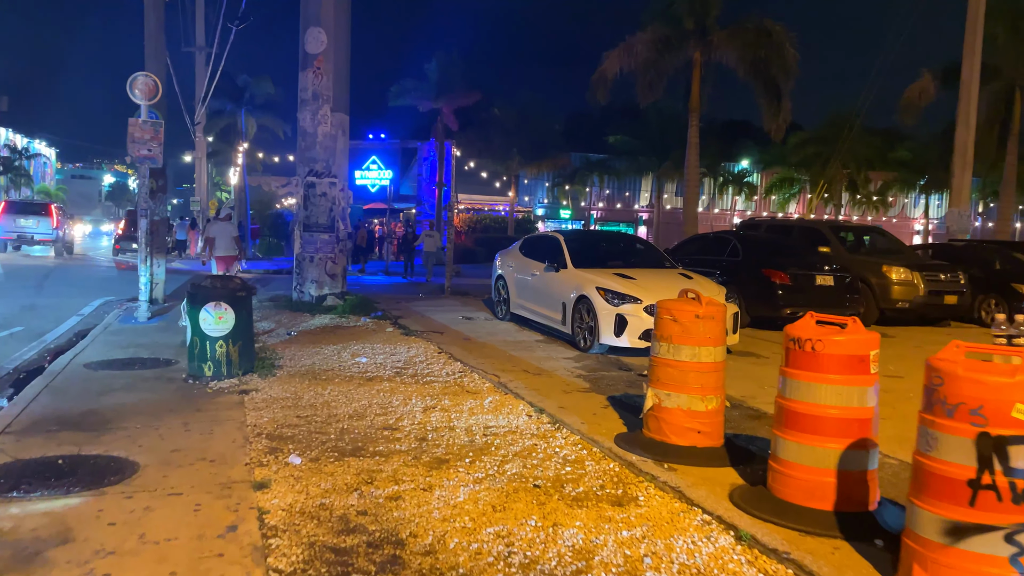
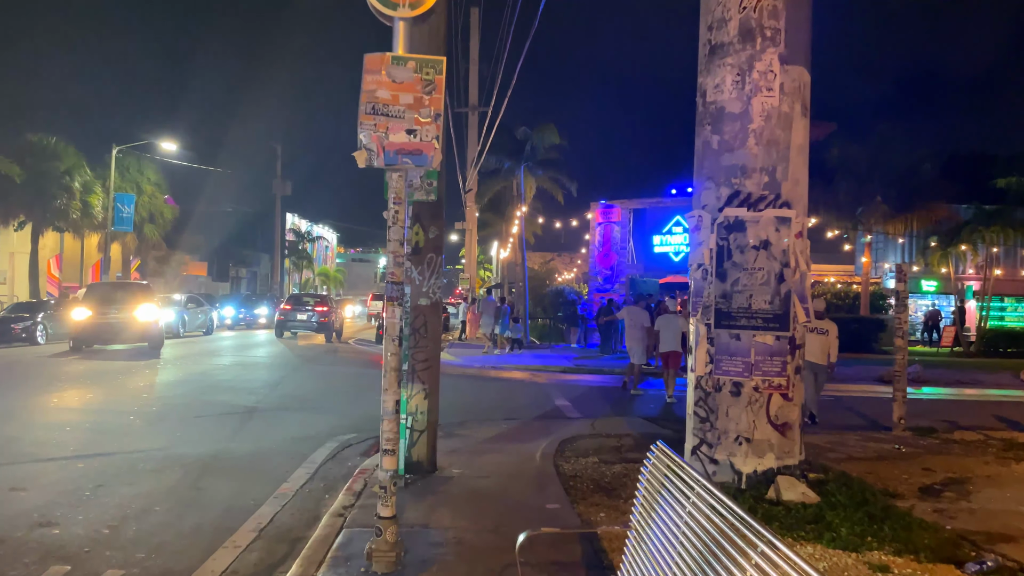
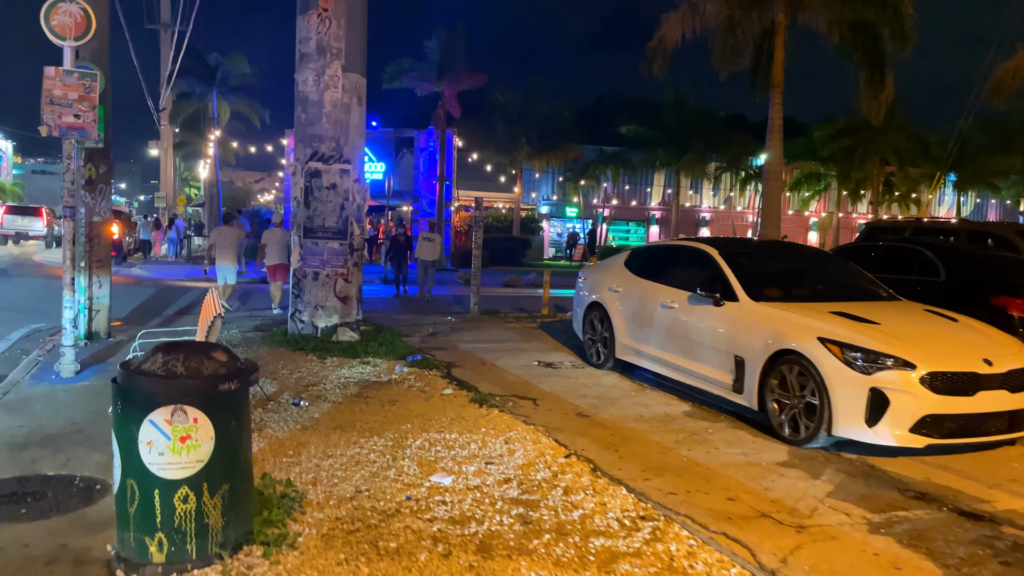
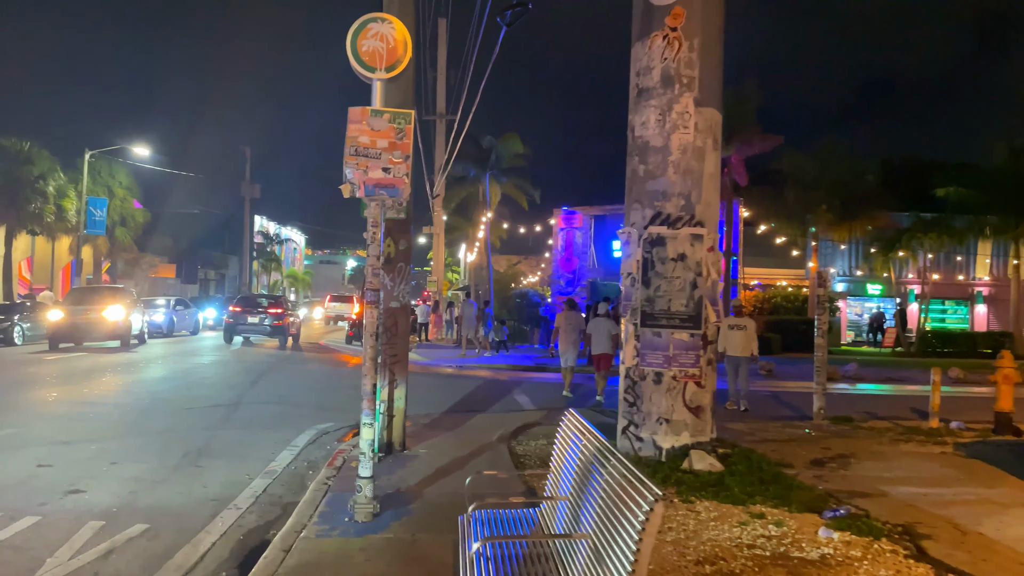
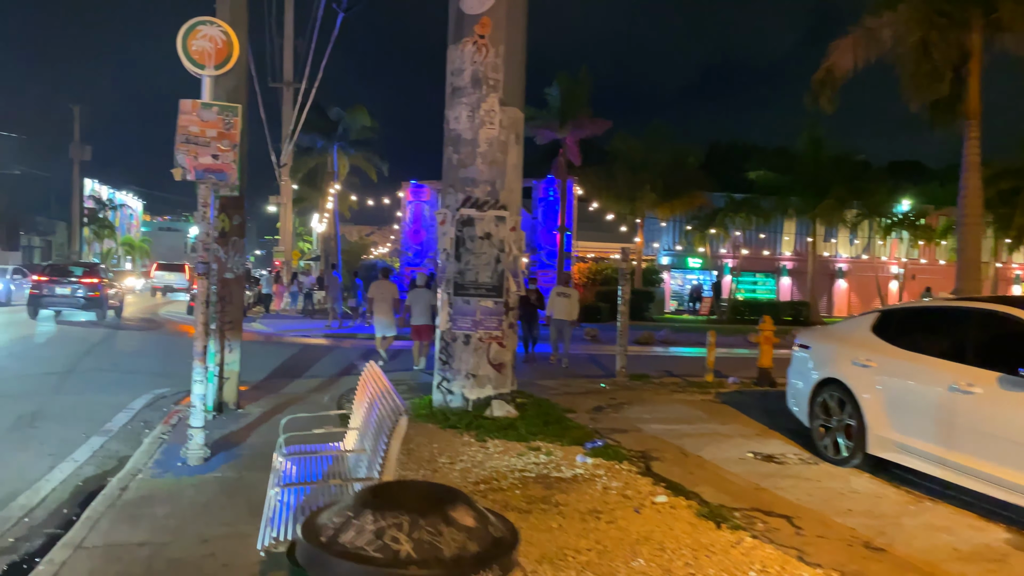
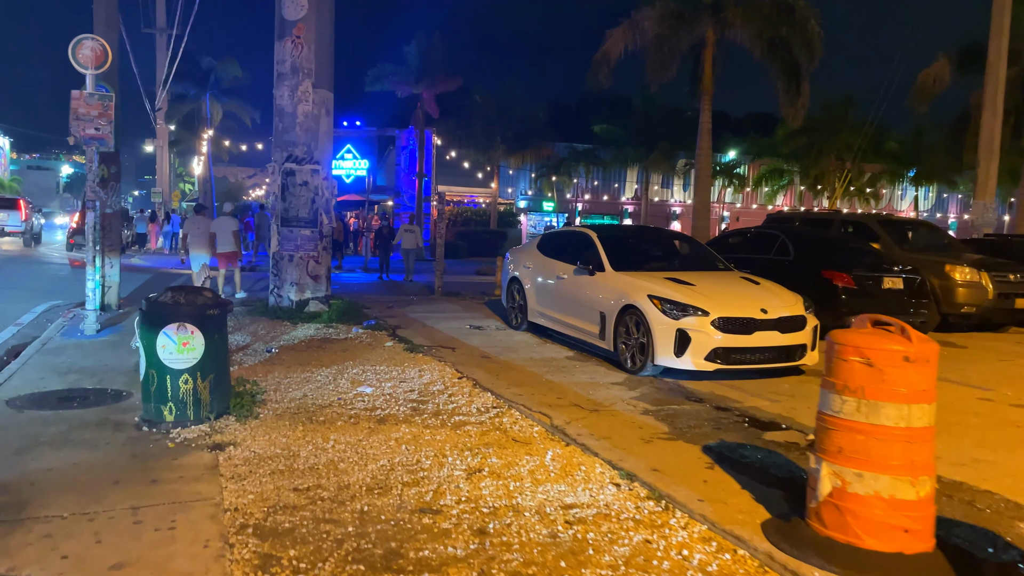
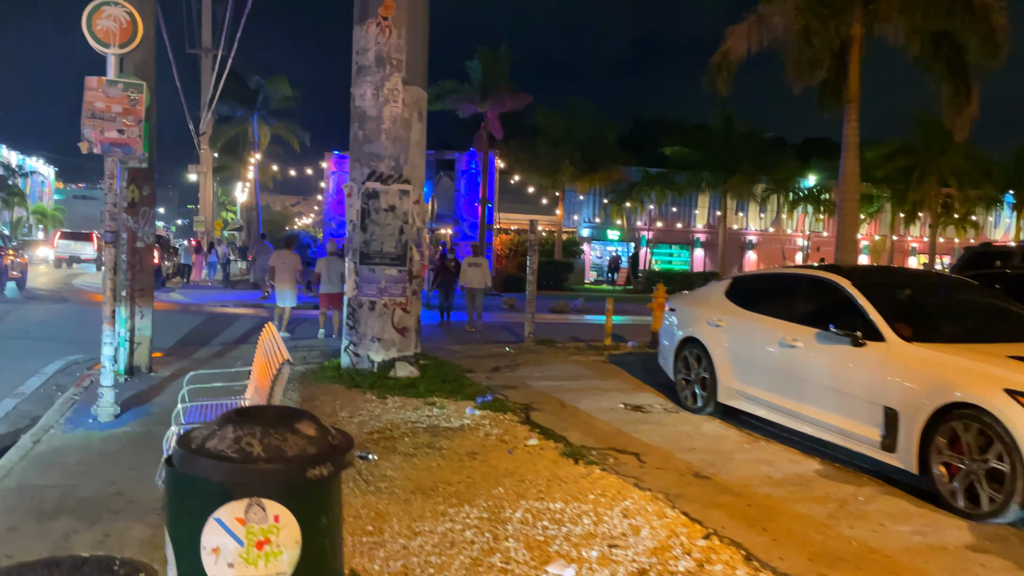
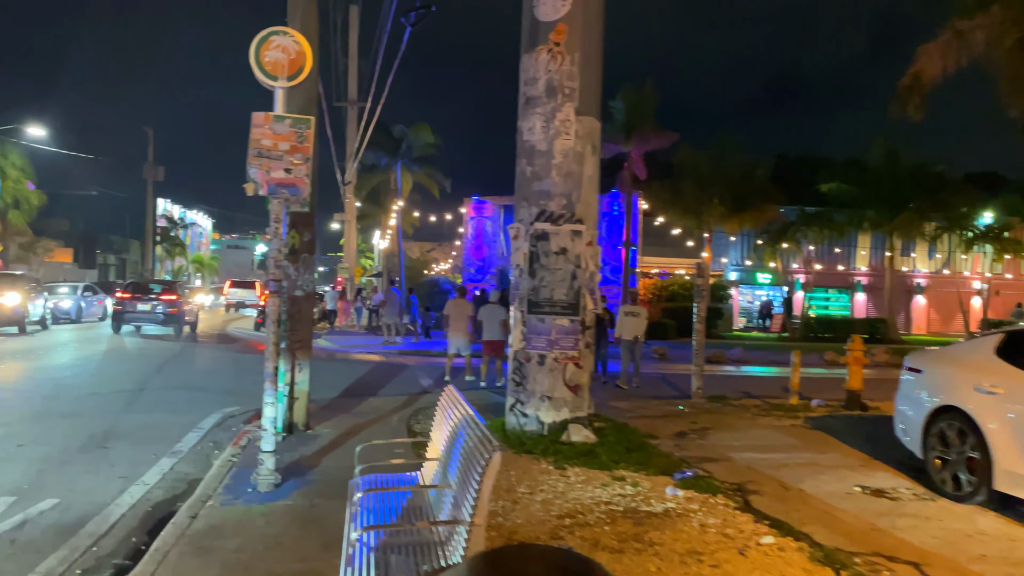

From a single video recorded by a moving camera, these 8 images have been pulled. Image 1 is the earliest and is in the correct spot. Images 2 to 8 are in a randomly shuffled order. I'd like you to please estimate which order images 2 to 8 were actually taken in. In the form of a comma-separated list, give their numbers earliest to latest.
6, 3, 7, 5, 8, 4, 2
